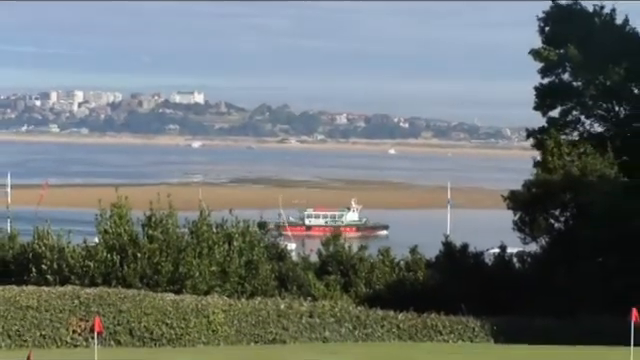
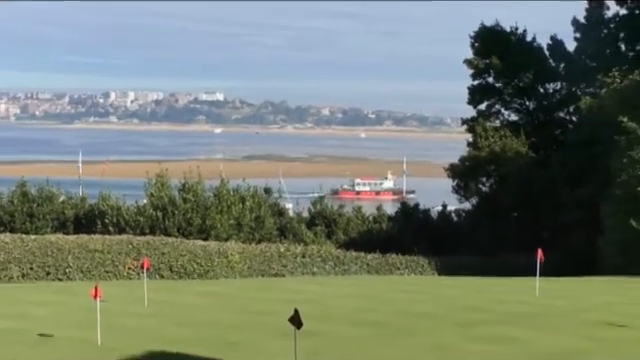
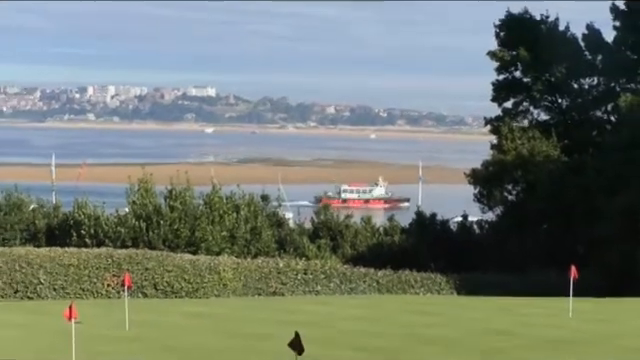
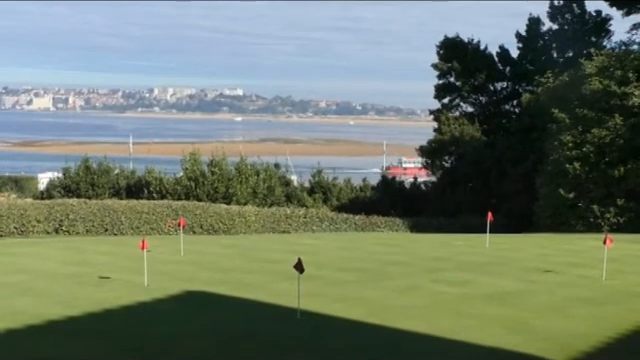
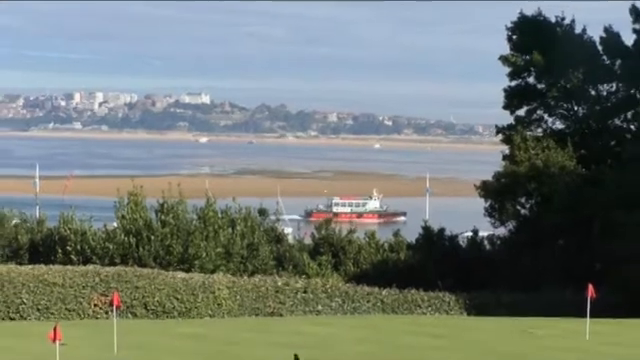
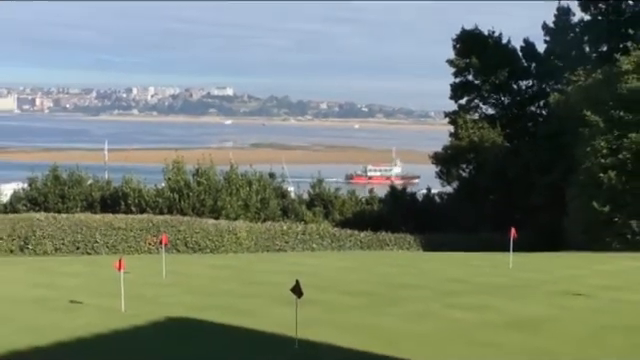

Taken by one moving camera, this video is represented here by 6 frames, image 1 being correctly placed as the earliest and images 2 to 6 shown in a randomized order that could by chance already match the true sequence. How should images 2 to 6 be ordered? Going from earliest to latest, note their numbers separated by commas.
5, 3, 2, 6, 4
